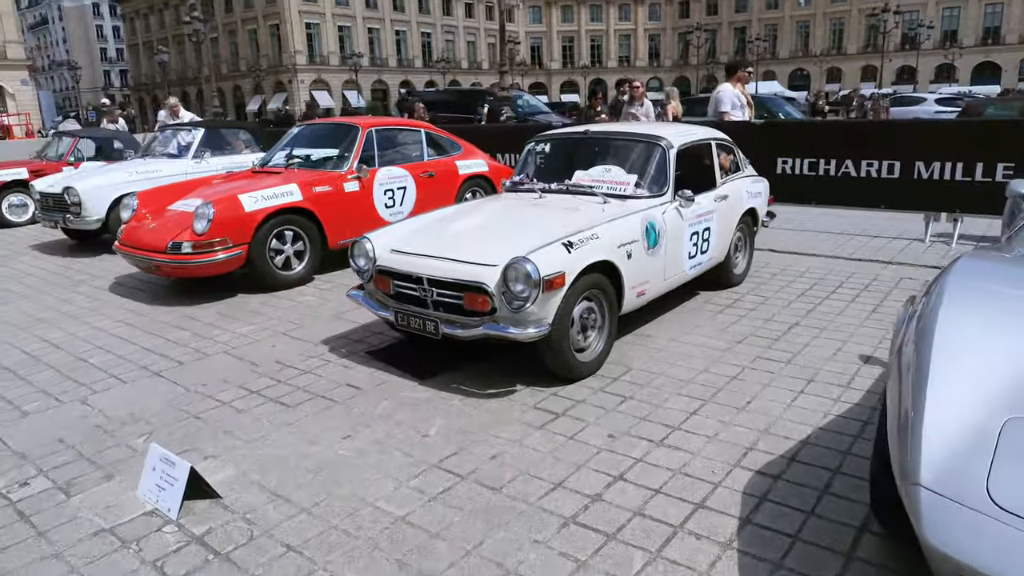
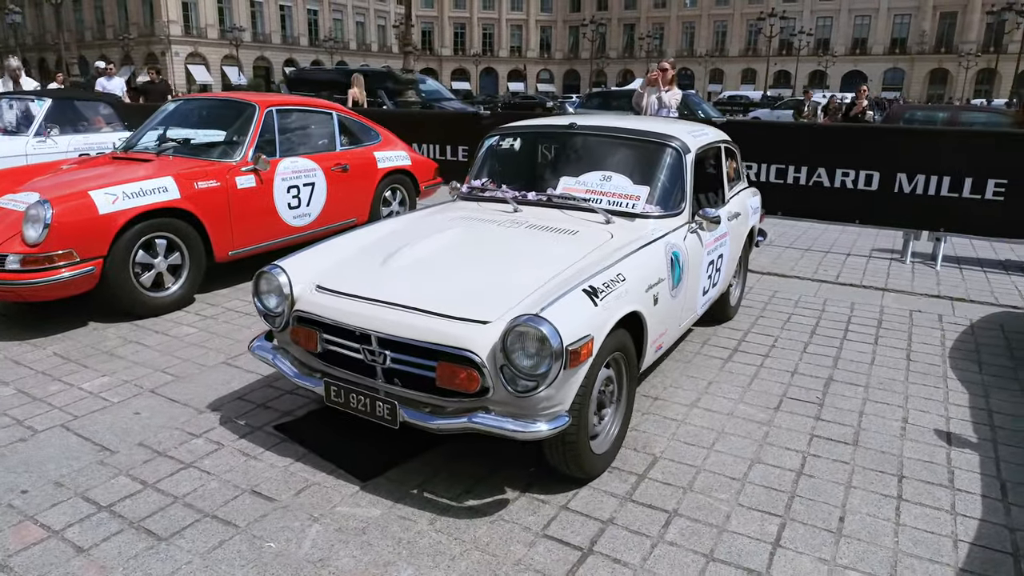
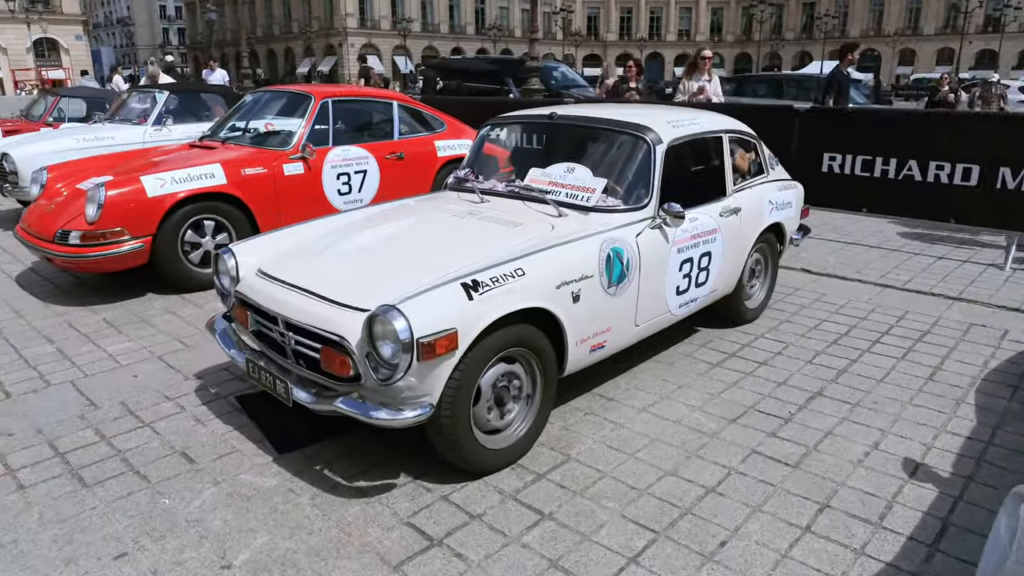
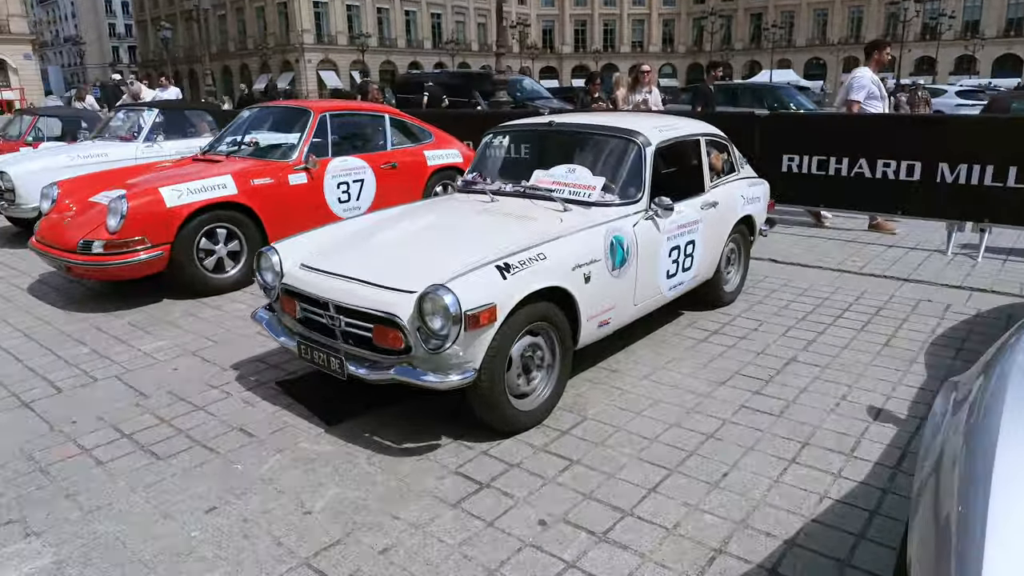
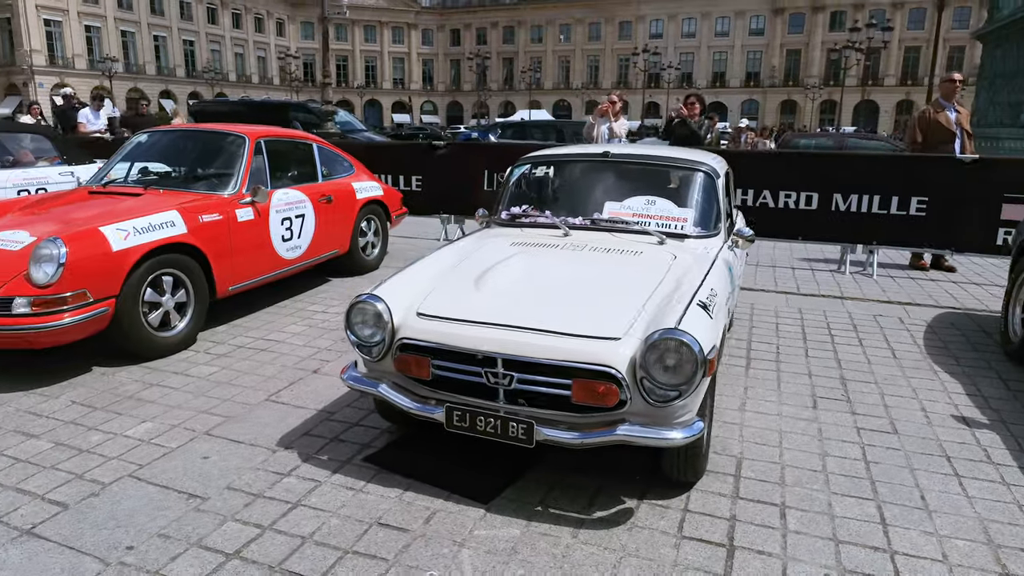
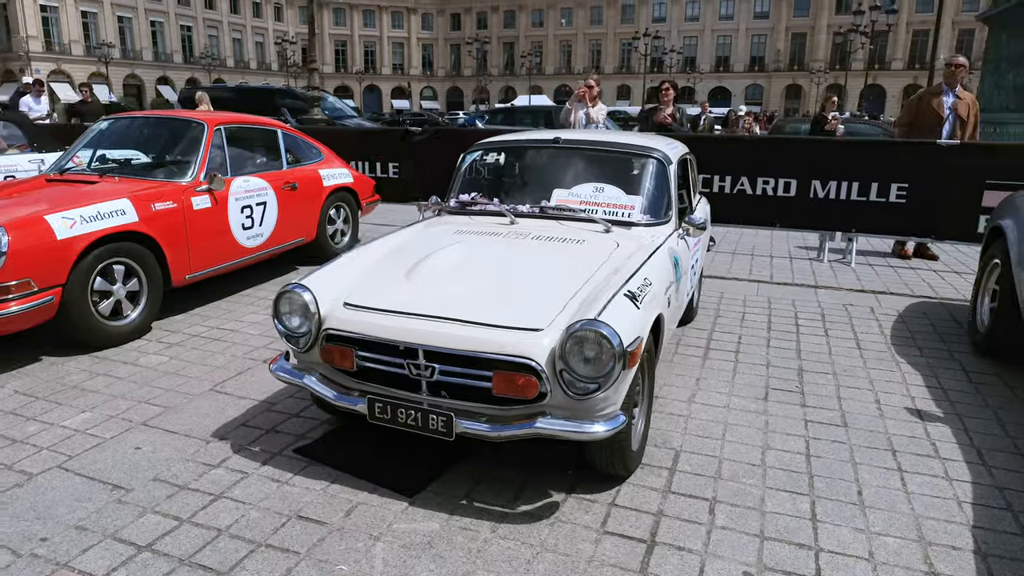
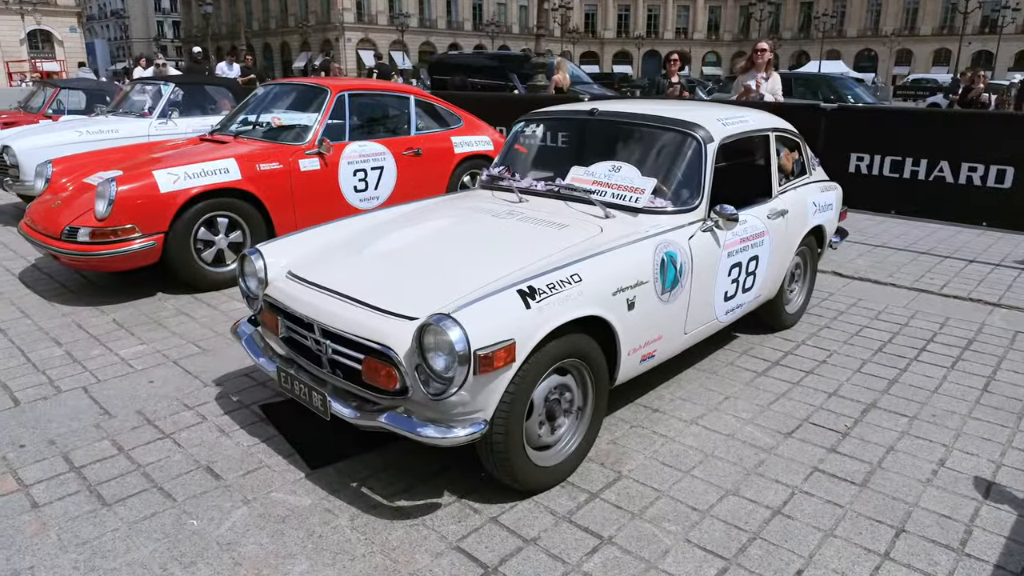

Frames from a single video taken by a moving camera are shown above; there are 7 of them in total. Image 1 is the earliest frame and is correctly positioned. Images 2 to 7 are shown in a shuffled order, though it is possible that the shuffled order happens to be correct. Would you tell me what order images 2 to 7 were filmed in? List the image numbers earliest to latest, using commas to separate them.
4, 3, 7, 2, 6, 5
